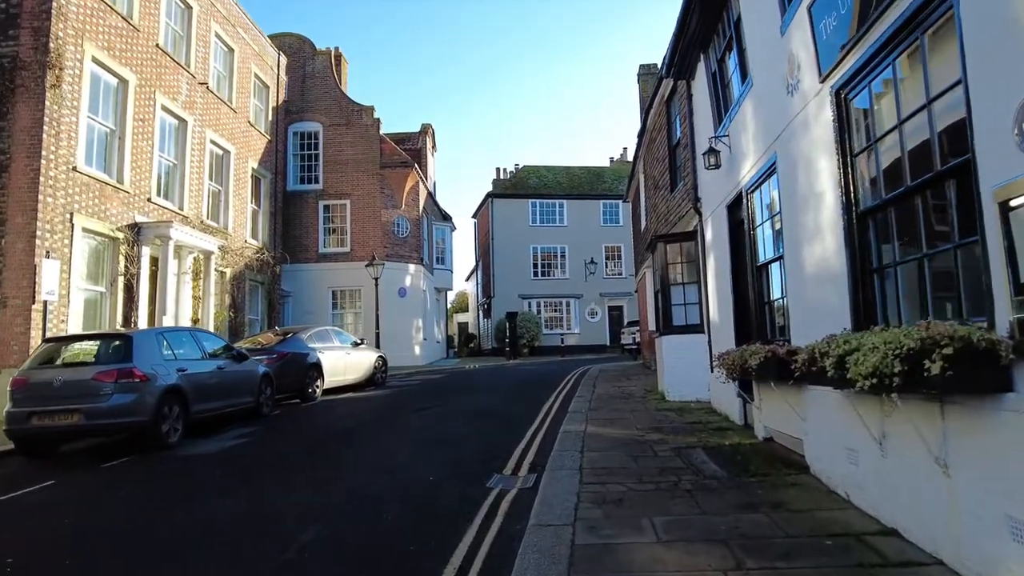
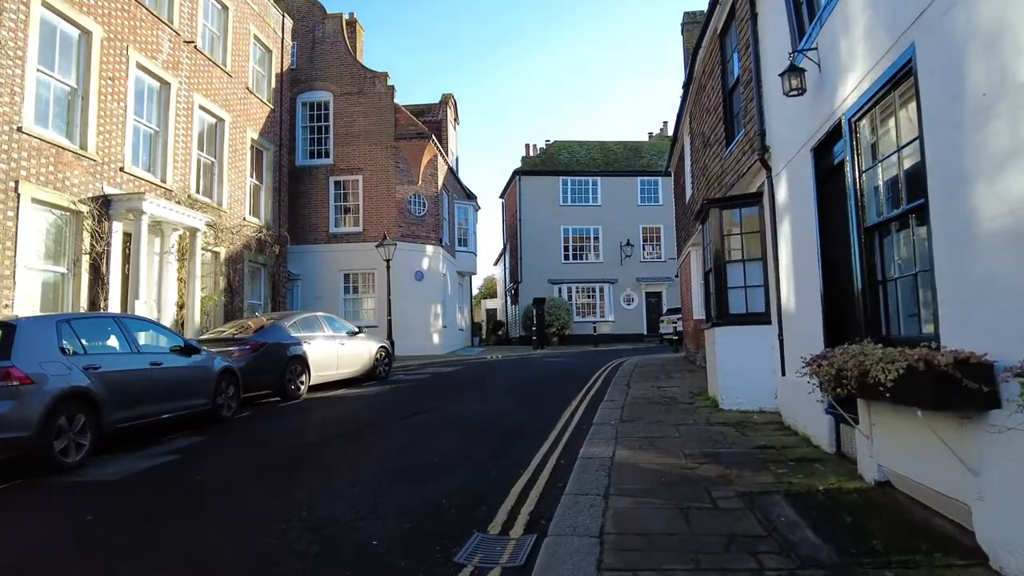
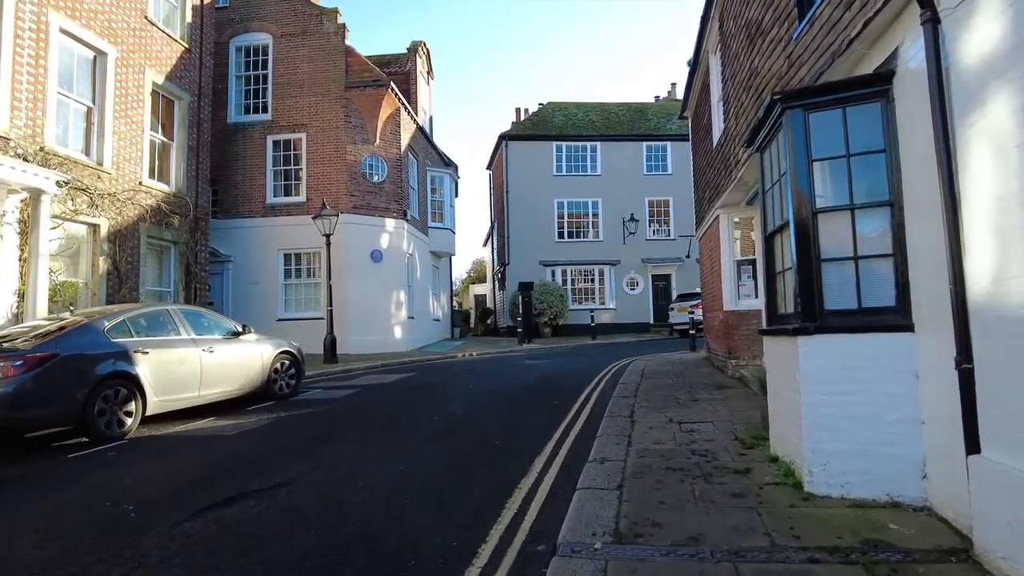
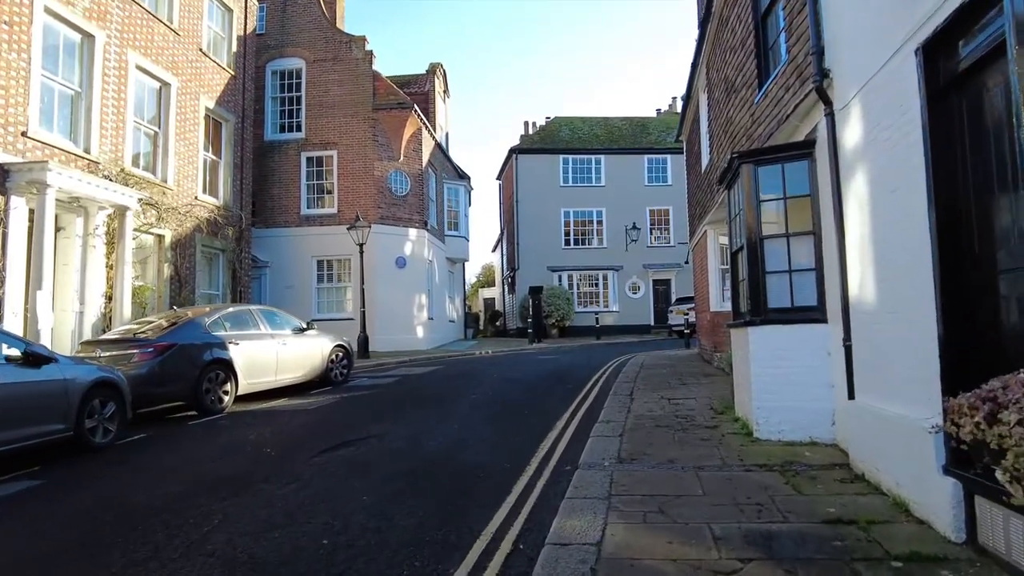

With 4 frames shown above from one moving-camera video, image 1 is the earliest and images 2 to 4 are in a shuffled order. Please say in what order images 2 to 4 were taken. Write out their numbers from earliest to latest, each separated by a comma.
2, 4, 3
